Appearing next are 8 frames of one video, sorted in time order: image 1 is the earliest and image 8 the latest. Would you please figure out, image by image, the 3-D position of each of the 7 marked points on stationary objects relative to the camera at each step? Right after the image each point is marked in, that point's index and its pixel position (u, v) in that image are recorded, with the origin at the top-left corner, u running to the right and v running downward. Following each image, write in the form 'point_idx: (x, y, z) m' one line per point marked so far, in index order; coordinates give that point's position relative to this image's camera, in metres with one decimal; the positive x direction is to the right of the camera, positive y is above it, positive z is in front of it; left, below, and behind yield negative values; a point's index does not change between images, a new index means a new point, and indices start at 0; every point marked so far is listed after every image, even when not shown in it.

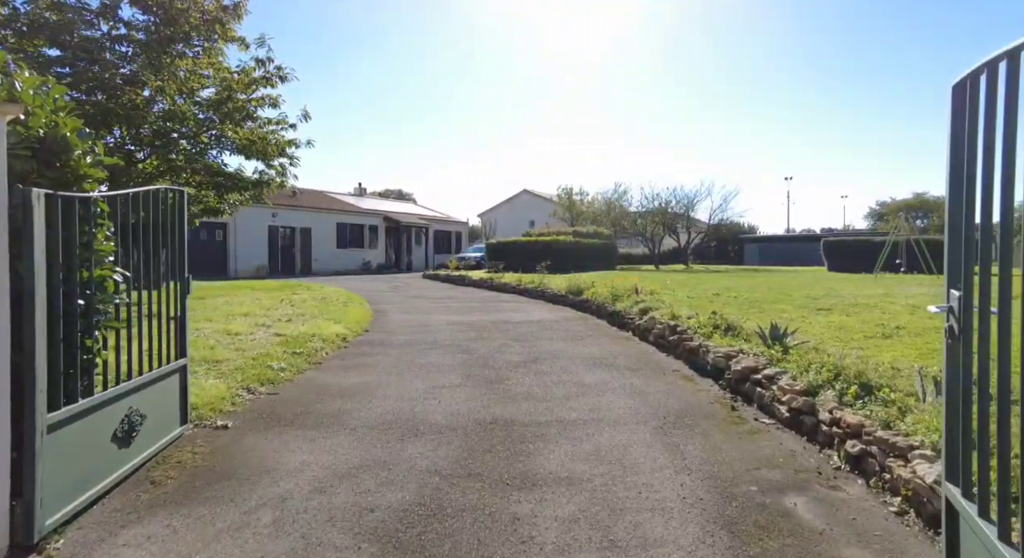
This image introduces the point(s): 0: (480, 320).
0: (-0.6, -0.8, +9.8) m
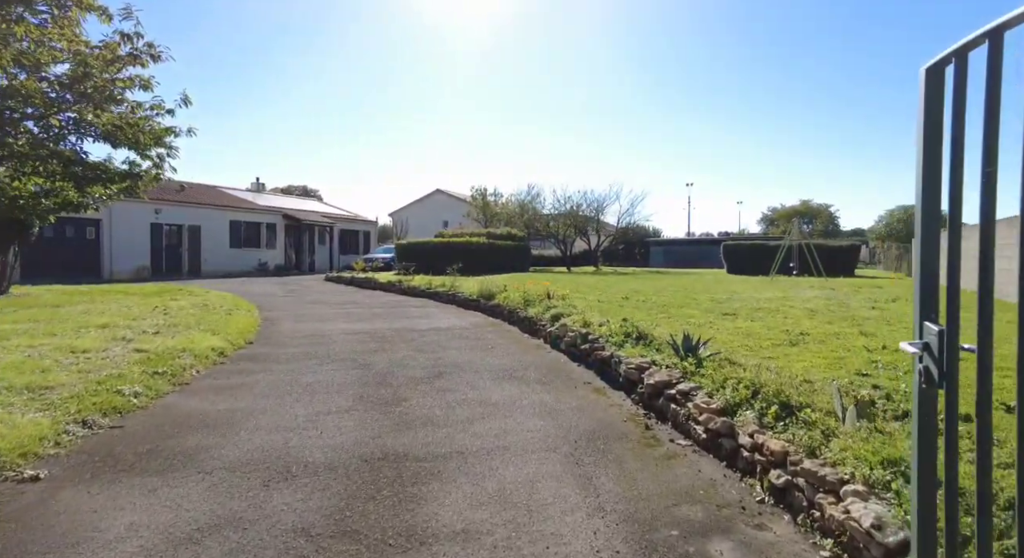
0: (-2.1, -0.8, +9.1) m
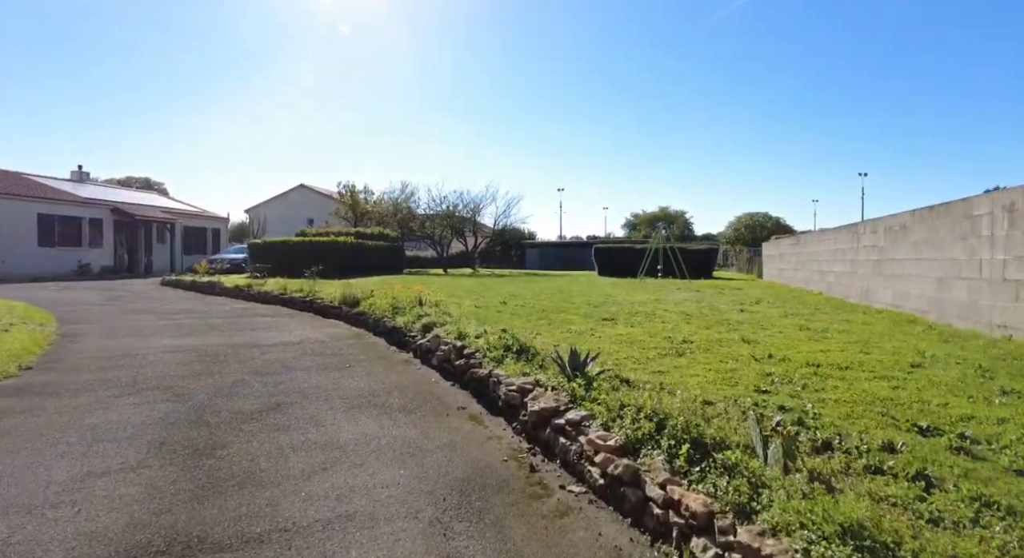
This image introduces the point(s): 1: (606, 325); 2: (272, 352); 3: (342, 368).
0: (-4.1, -0.9, +7.6) m
1: (+1.2, -0.6, +7.2) m
2: (-3.1, -0.9, +7.1) m
3: (-1.9, -1.0, +6.2) m
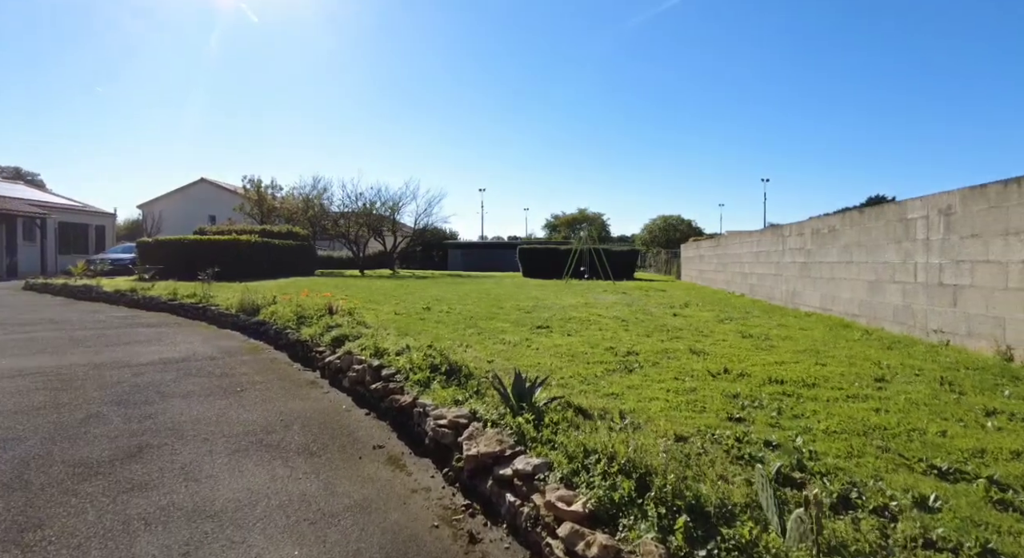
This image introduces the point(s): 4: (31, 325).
0: (-5.0, -1.0, +6.2) m
1: (+0.4, -0.7, +6.6) m
2: (-3.9, -1.0, +5.8) m
3: (-2.6, -1.1, +5.1) m
4: (-8.1, -0.8, +9.2) m
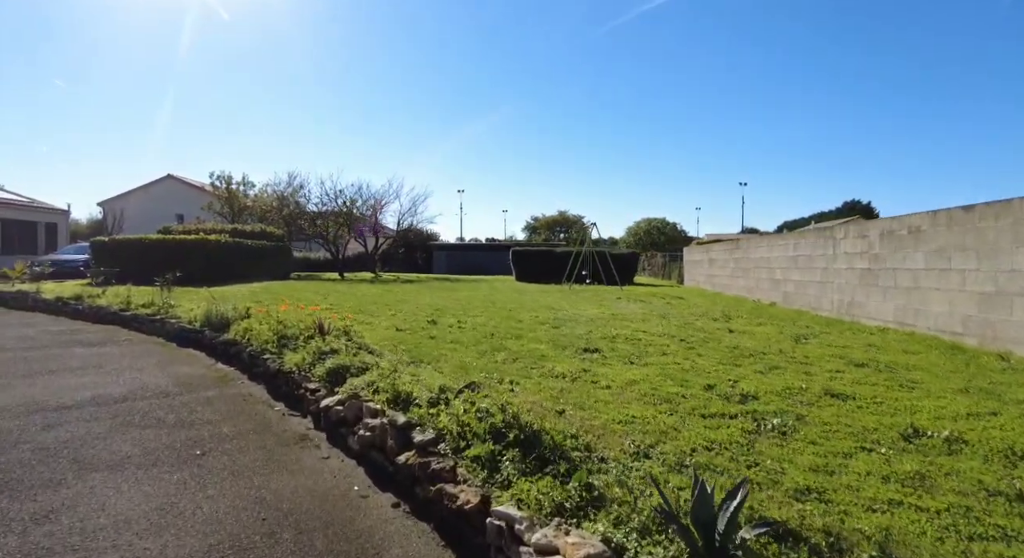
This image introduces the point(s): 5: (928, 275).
0: (-4.5, -1.1, +4.5) m
1: (+0.8, -0.8, +5.1) m
2: (-3.4, -1.1, +4.2) m
3: (-2.1, -1.2, +3.5) m
4: (-7.8, -0.9, +7.4) m
5: (+5.3, 0.0, +7.0) m
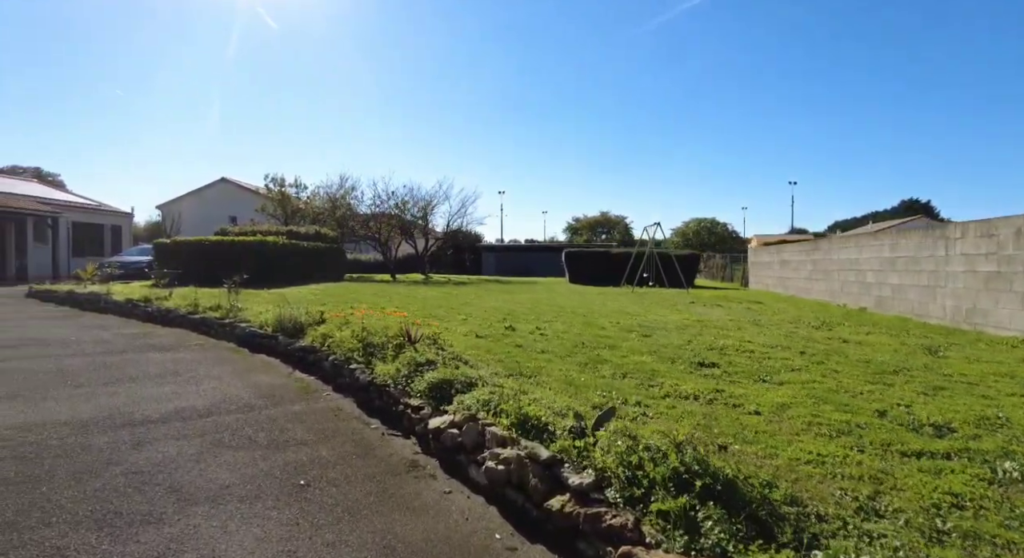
0: (-3.6, -1.1, +4.2) m
1: (+1.8, -0.8, +4.5) m
2: (-2.5, -1.2, +3.8) m
3: (-1.3, -1.2, +3.1) m
4: (-6.6, -0.9, +7.3) m
5: (+6.4, 0.0, +6.0) m
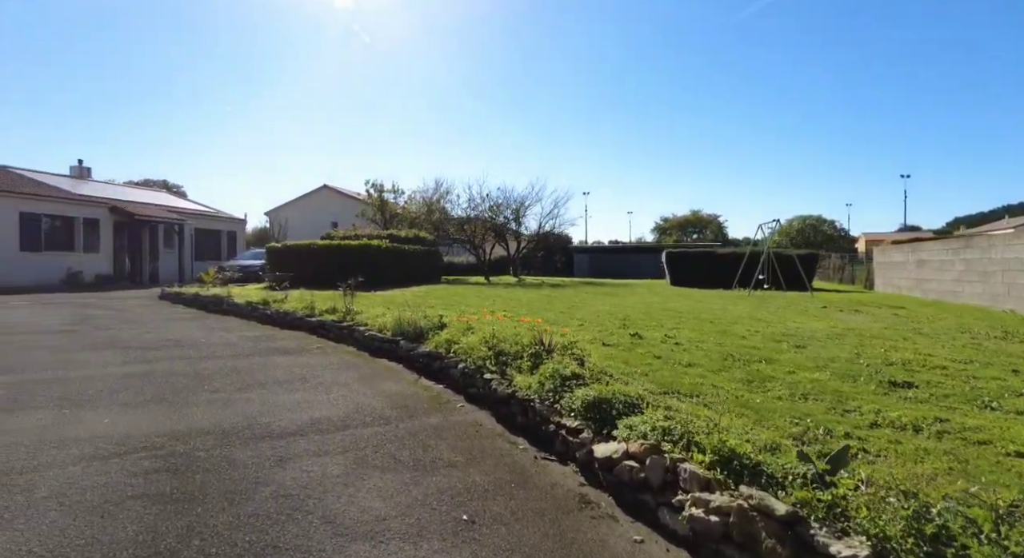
0: (-2.4, -1.2, +4.2) m
1: (+2.9, -0.9, +3.6) m
2: (-1.4, -1.2, +3.6) m
3: (-0.3, -1.2, +2.7) m
4: (-5.0, -1.0, +7.7) m
5: (+7.7, 0.0, +4.5) m
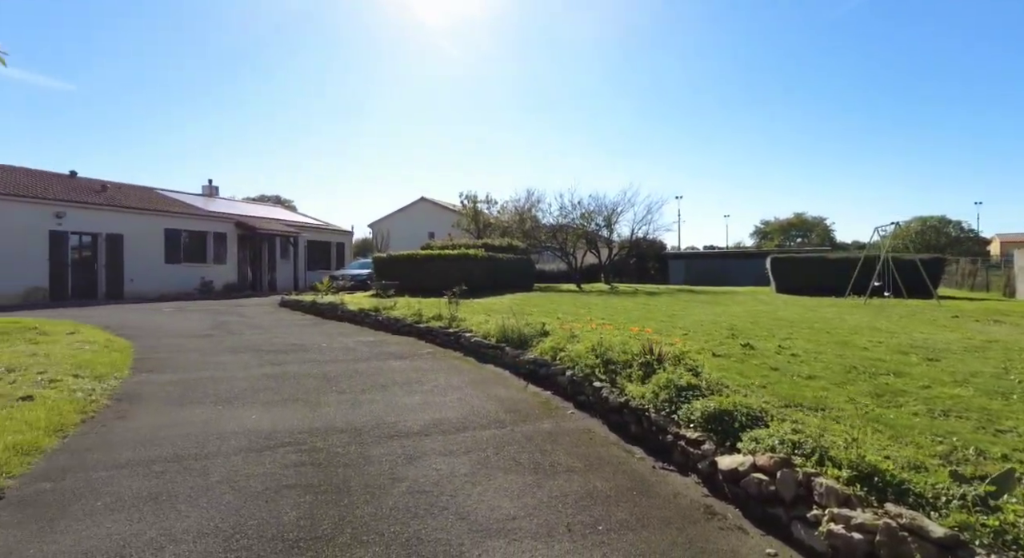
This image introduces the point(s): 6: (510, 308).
0: (-1.5, -1.3, +4.6) m
1: (+3.7, -0.9, +3.2) m
2: (-0.6, -1.3, +3.9) m
3: (+0.4, -1.3, +2.8) m
4: (-3.5, -1.1, +8.5) m
5: (+8.5, -0.1, +3.3) m
6: (-0.1, -0.6, +10.5) m
